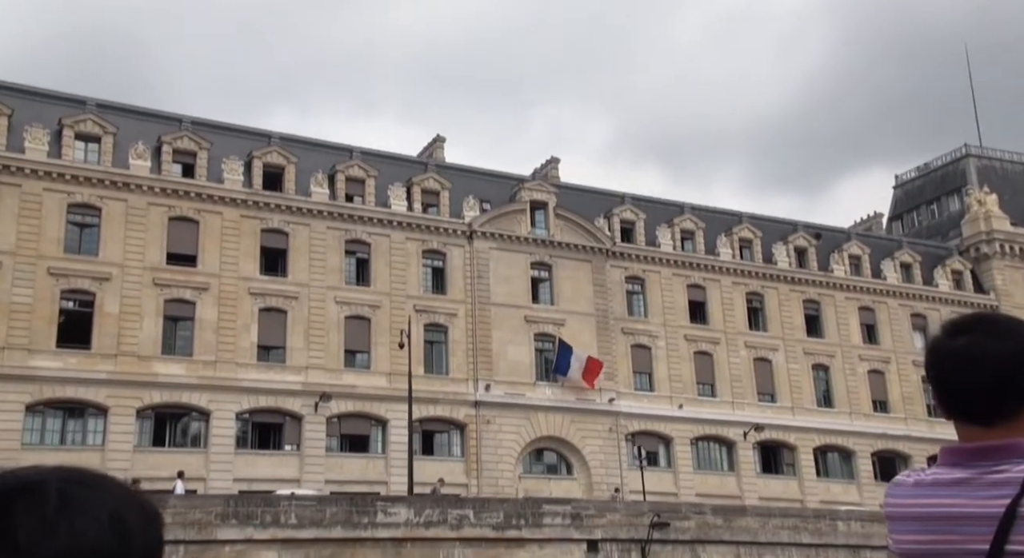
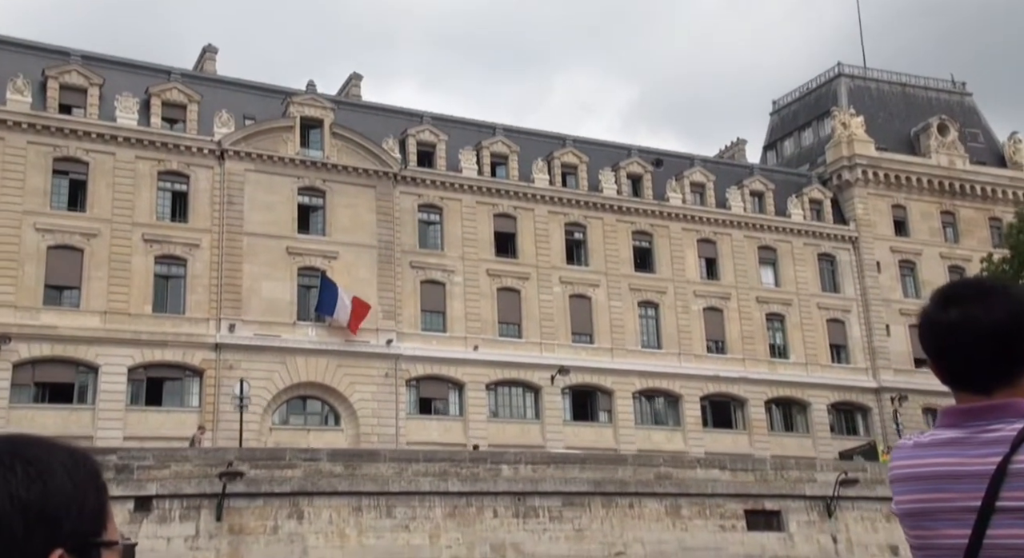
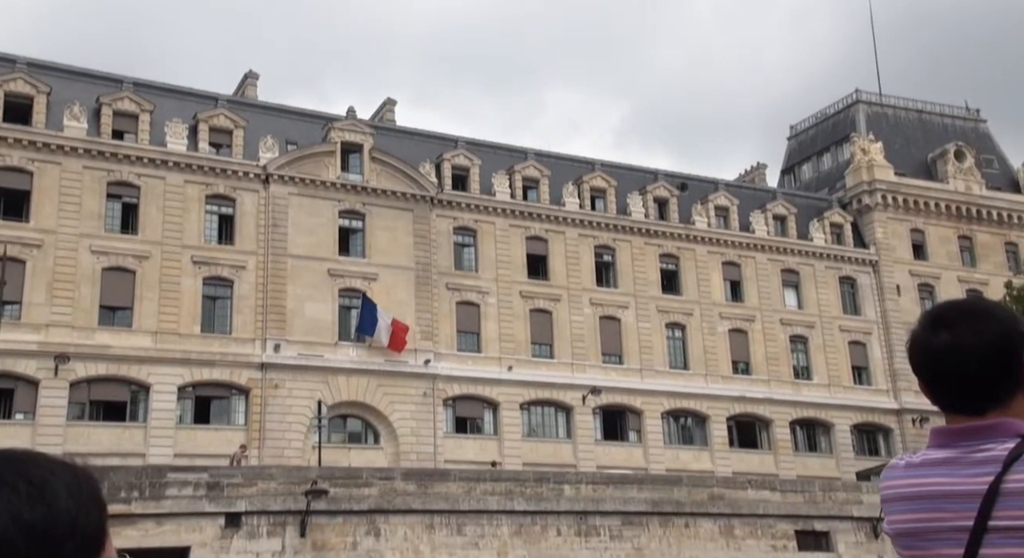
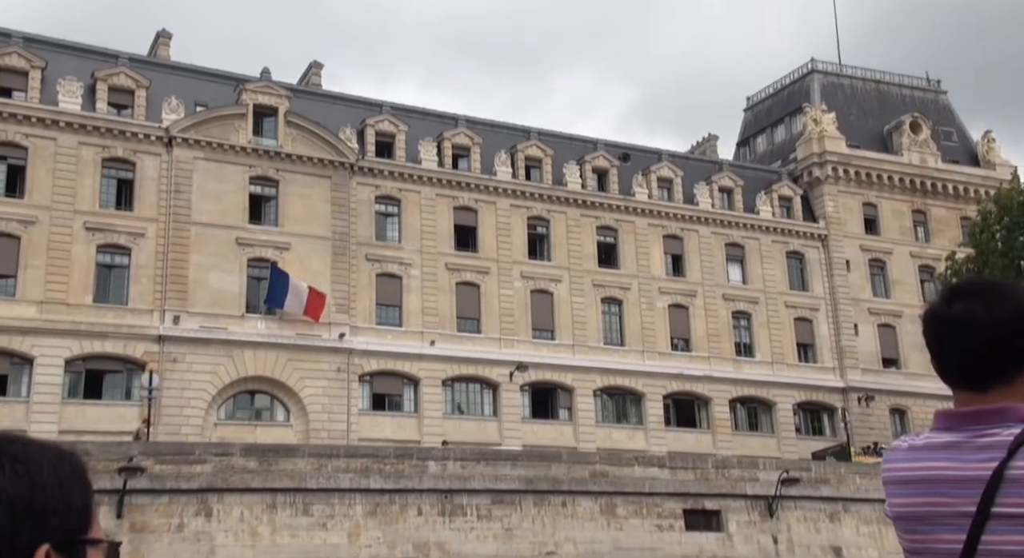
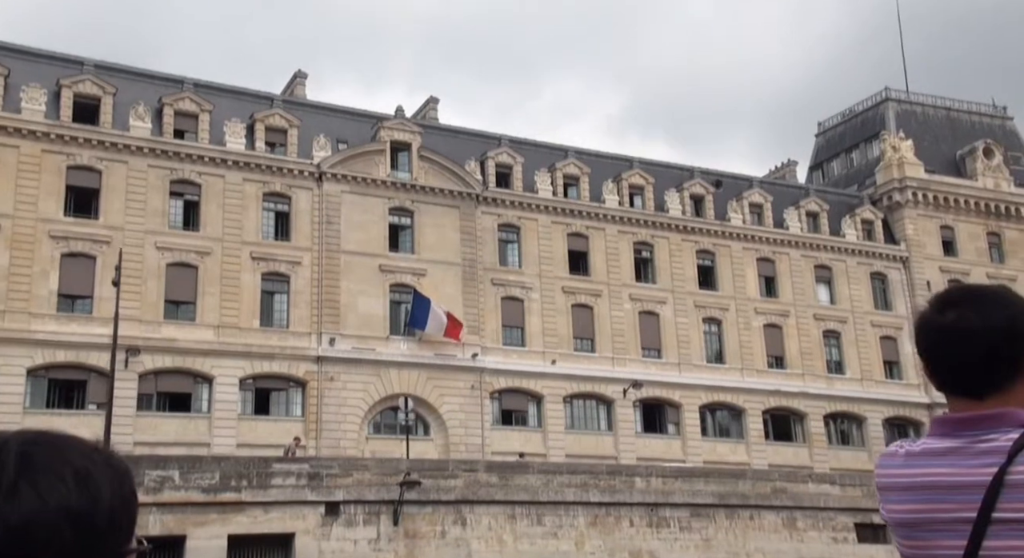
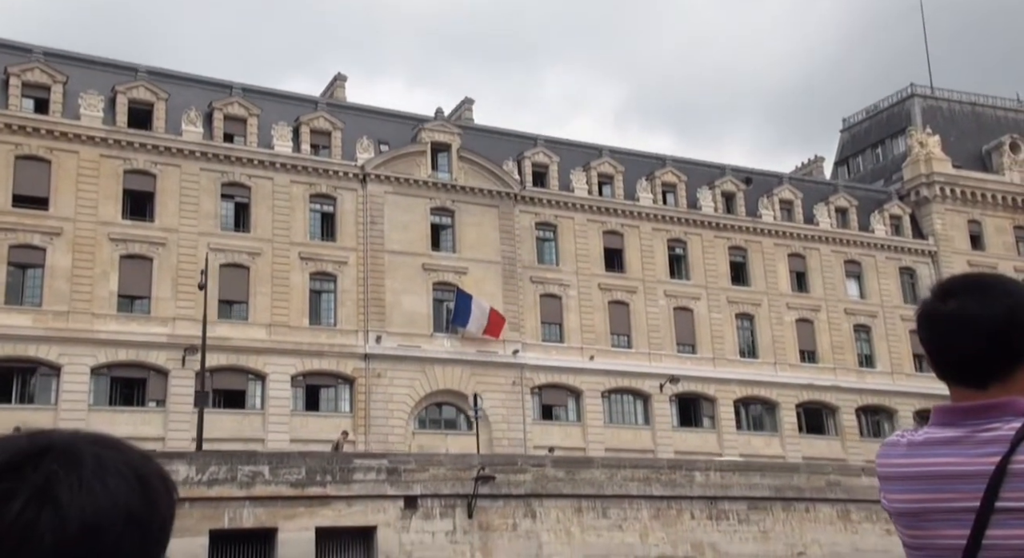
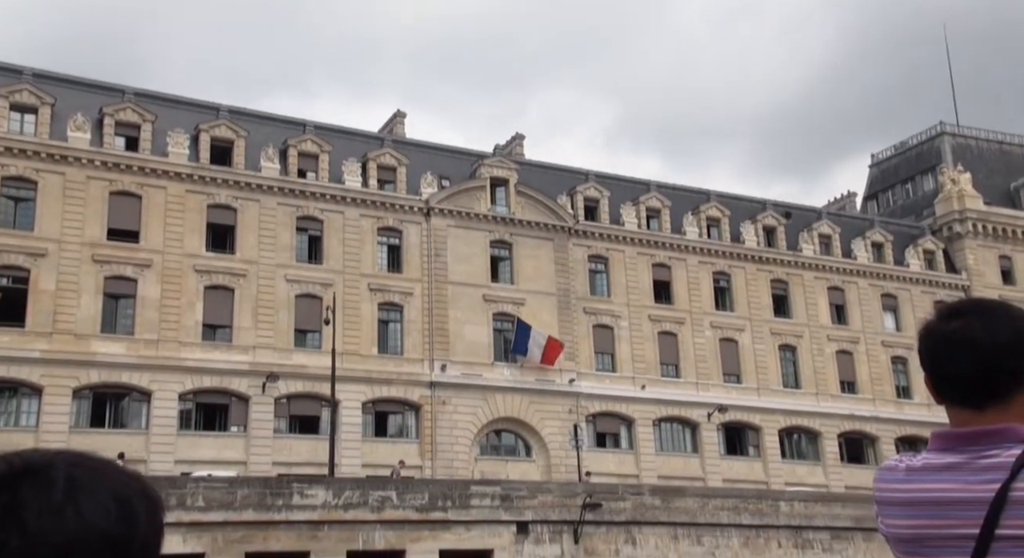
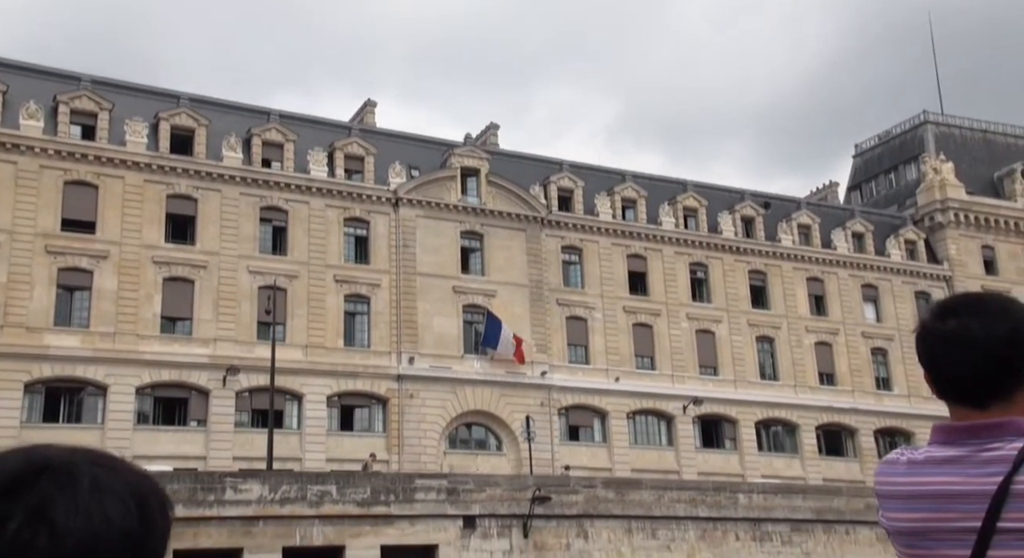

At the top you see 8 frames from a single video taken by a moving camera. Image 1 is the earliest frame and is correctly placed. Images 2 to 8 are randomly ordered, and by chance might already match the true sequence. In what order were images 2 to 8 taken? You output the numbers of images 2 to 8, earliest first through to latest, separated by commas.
7, 8, 6, 5, 3, 2, 4
